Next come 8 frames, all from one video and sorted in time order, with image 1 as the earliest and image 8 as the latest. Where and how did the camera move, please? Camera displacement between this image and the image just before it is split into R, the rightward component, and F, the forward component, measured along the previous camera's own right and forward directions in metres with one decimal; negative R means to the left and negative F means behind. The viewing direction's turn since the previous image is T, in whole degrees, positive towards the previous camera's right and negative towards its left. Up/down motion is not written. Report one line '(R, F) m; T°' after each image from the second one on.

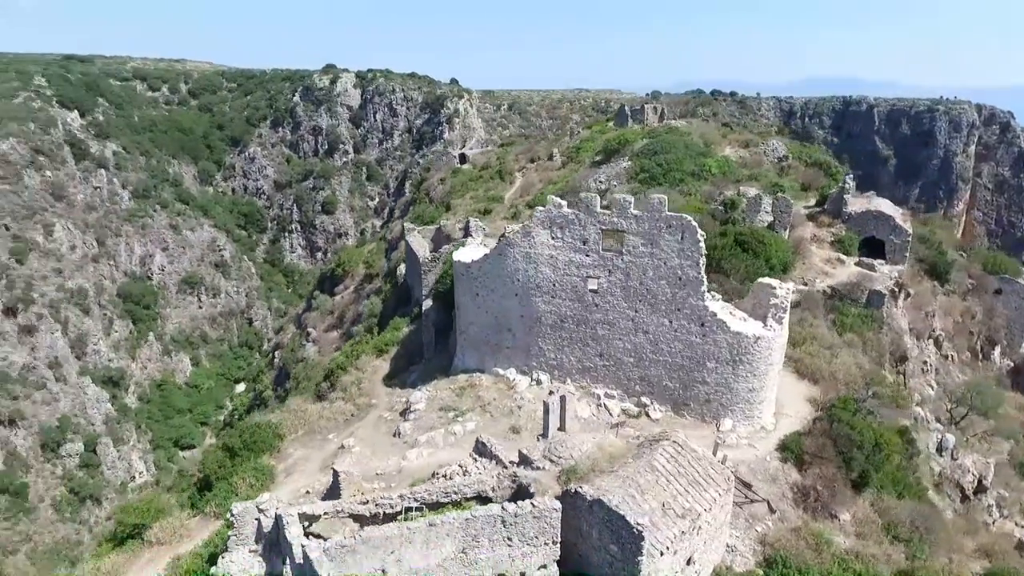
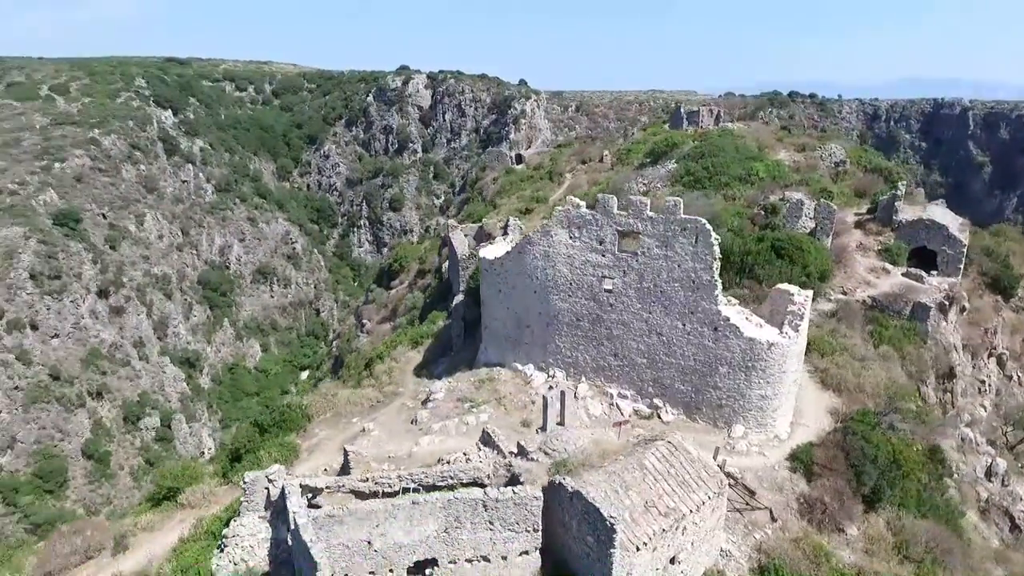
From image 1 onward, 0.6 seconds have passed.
(+1.3, -0.4) m; -6°
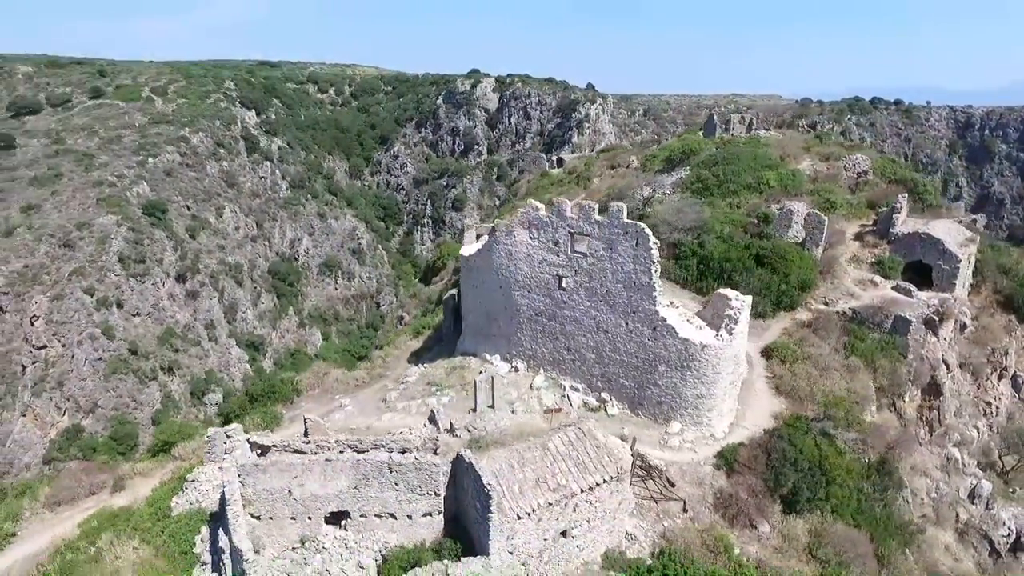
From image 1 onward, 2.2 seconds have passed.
(+3.0, -1.1) m; -7°
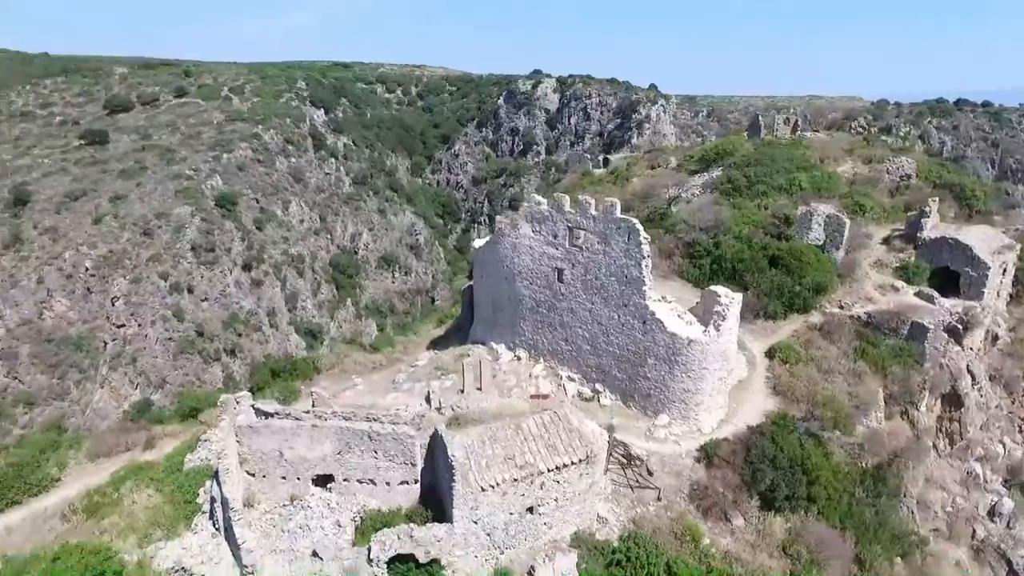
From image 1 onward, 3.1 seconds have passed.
(+1.7, -0.6) m; -6°
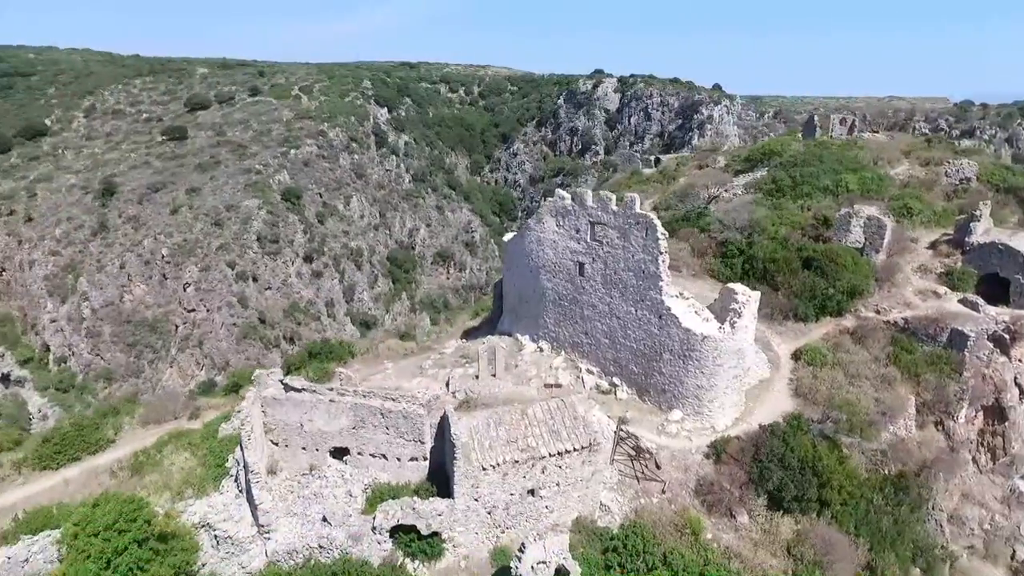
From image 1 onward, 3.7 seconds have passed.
(+1.1, -0.4) m; -5°
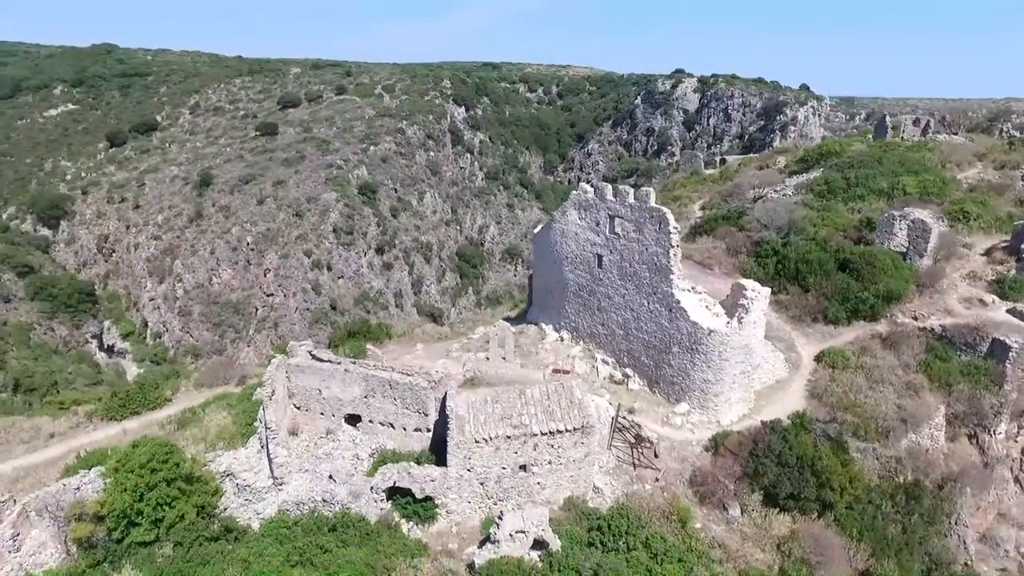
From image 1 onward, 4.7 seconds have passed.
(+1.7, -0.6) m; -7°
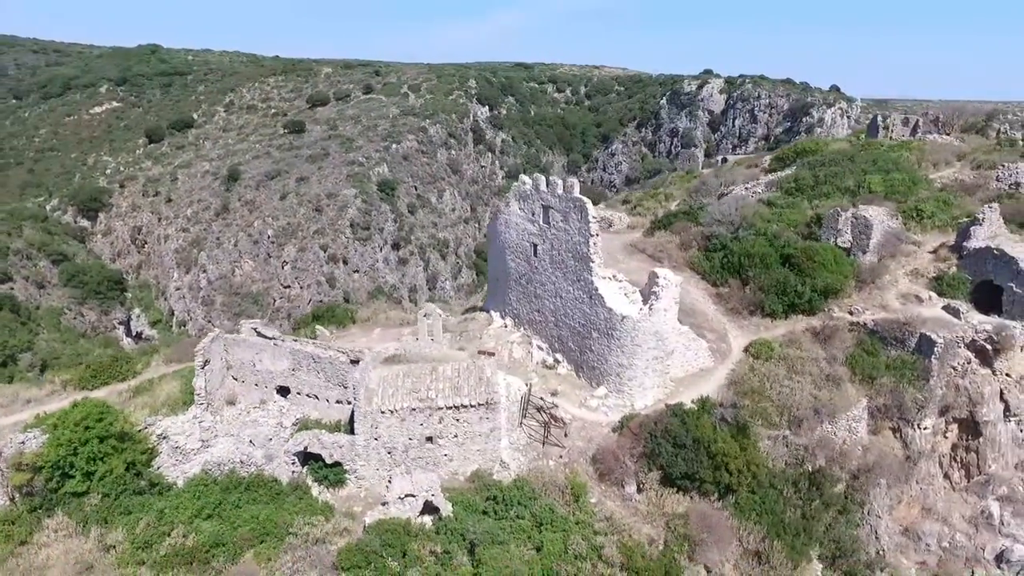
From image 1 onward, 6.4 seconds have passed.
(+2.9, -0.7) m; -3°
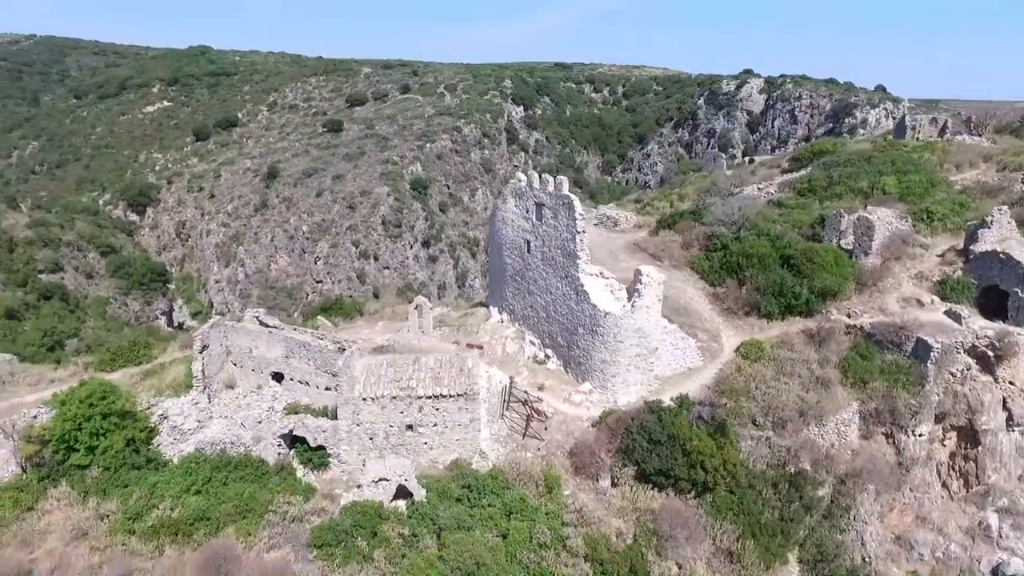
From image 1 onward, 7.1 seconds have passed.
(+1.4, -0.3) m; -4°
